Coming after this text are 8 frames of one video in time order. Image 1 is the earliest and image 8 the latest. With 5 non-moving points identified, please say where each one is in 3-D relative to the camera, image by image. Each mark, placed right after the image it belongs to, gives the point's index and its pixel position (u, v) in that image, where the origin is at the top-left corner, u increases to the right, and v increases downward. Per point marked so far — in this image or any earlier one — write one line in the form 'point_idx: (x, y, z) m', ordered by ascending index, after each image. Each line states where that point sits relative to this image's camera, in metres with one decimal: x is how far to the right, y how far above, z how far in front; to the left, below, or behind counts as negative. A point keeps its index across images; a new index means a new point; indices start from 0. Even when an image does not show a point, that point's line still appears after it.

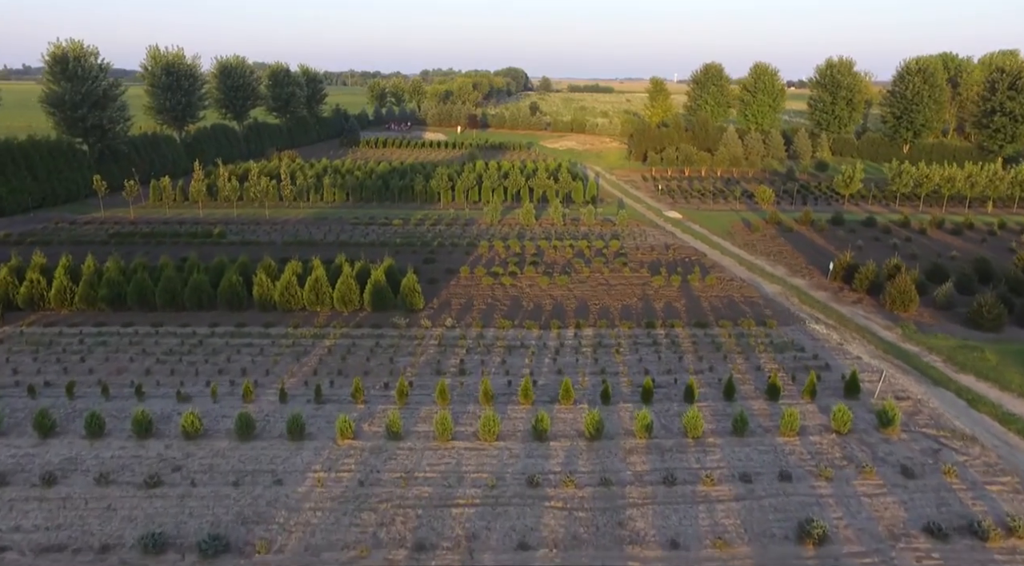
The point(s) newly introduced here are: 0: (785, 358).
0: (+6.3, -1.7, +18.0) m
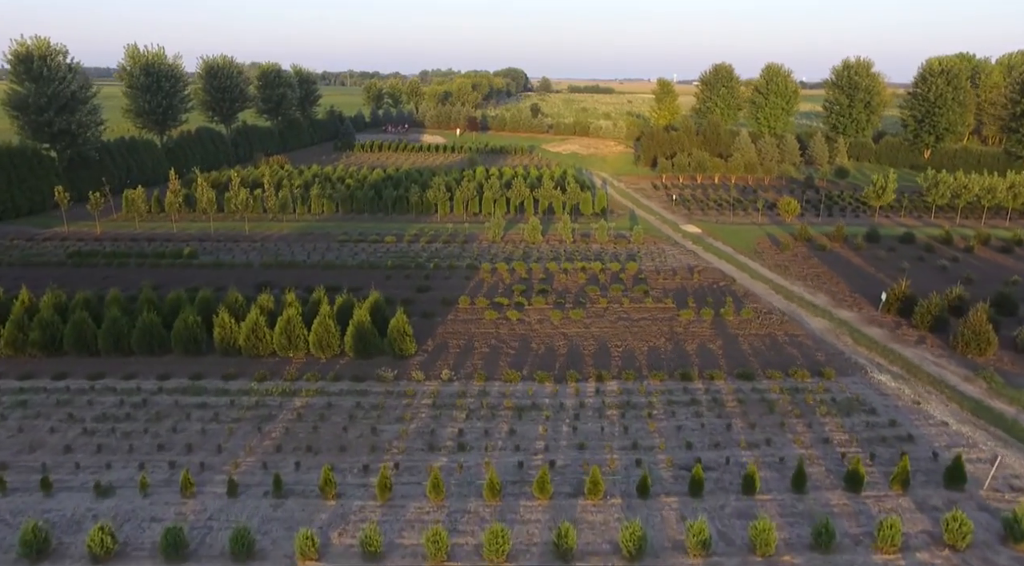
0: (+6.5, -2.7, +14.8) m
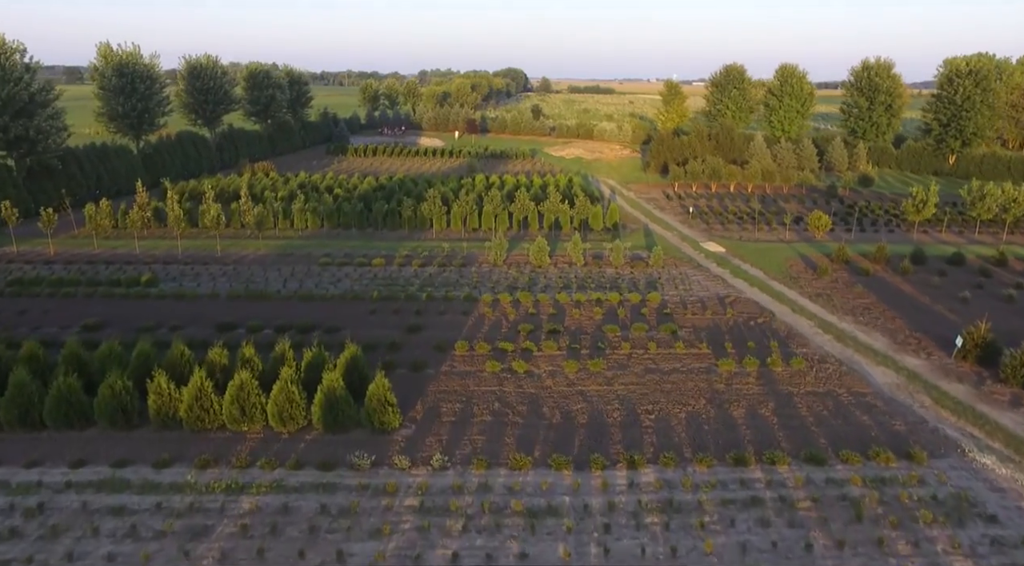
0: (+6.6, -3.7, +11.2) m
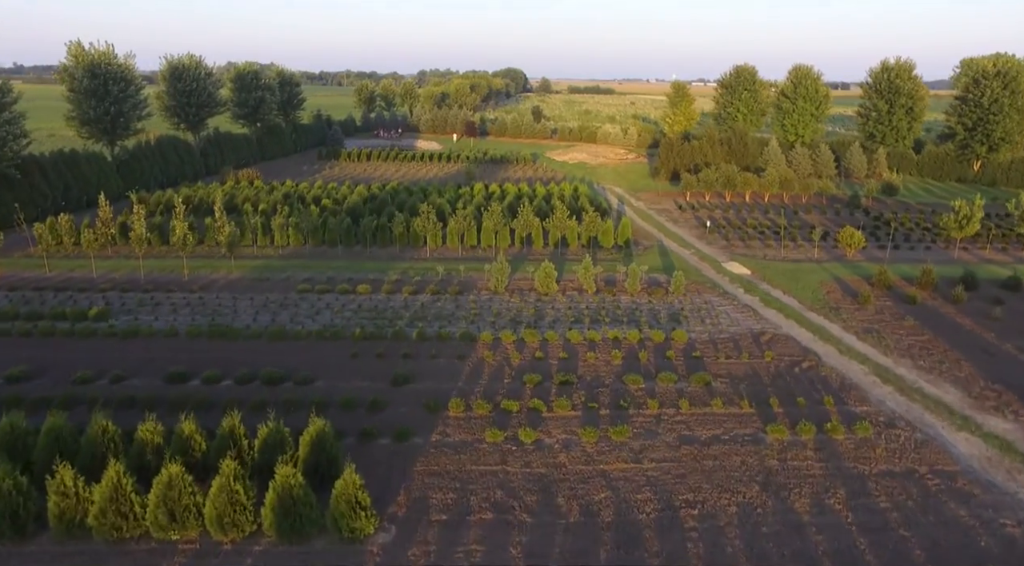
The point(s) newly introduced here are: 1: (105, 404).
0: (+6.7, -4.6, +8.0) m
1: (-8.3, -2.5, +16.0) m
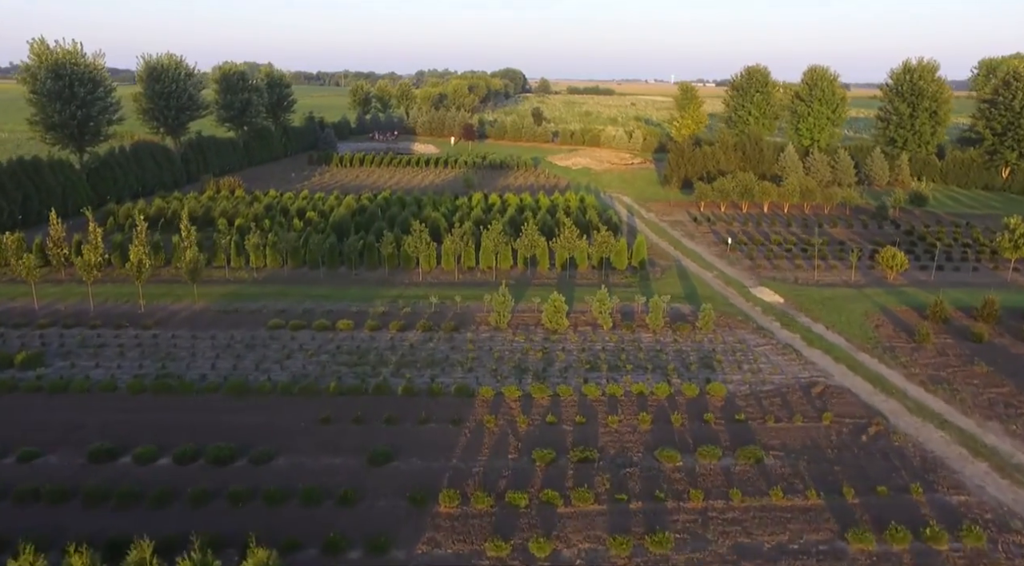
0: (+6.9, -5.6, +4.7) m
1: (-8.2, -3.5, +12.6) m
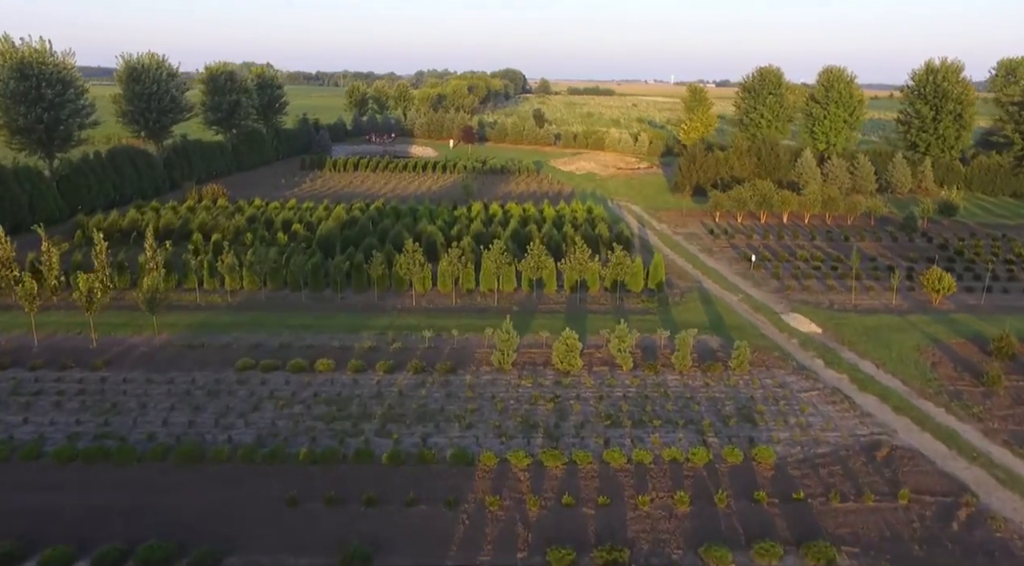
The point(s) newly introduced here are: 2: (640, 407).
0: (+7.0, -6.4, +1.8) m
1: (-8.1, -4.3, +9.7) m
2: (+2.8, -2.7, +17.0) m
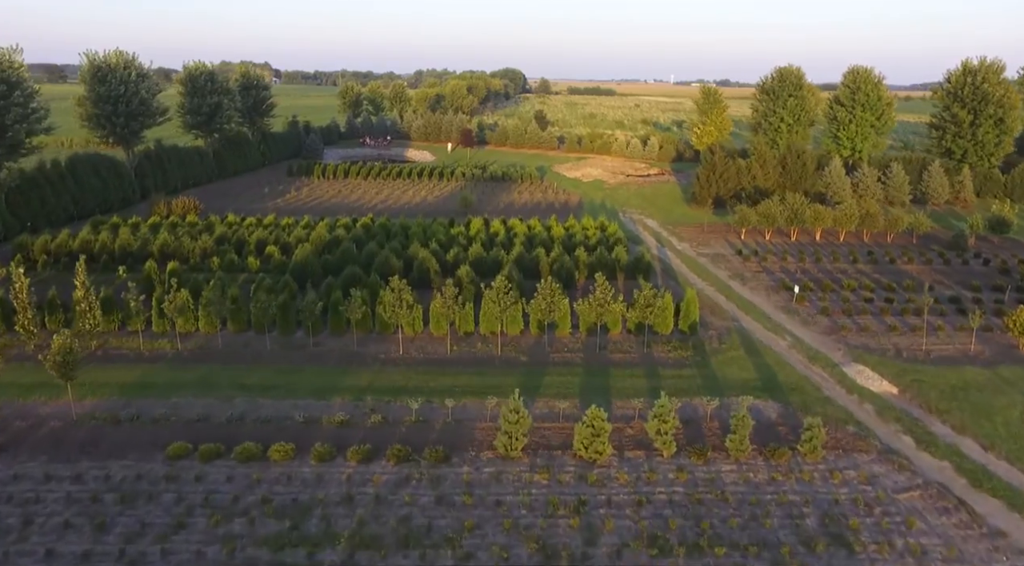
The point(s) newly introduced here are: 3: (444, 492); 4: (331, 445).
0: (+7.2, -7.6, -2.5) m
1: (-7.9, -5.5, +5.4) m
2: (+3.0, -3.9, +12.8) m
3: (-1.2, -3.6, +13.7) m
4: (-3.5, -3.1, +15.1) m
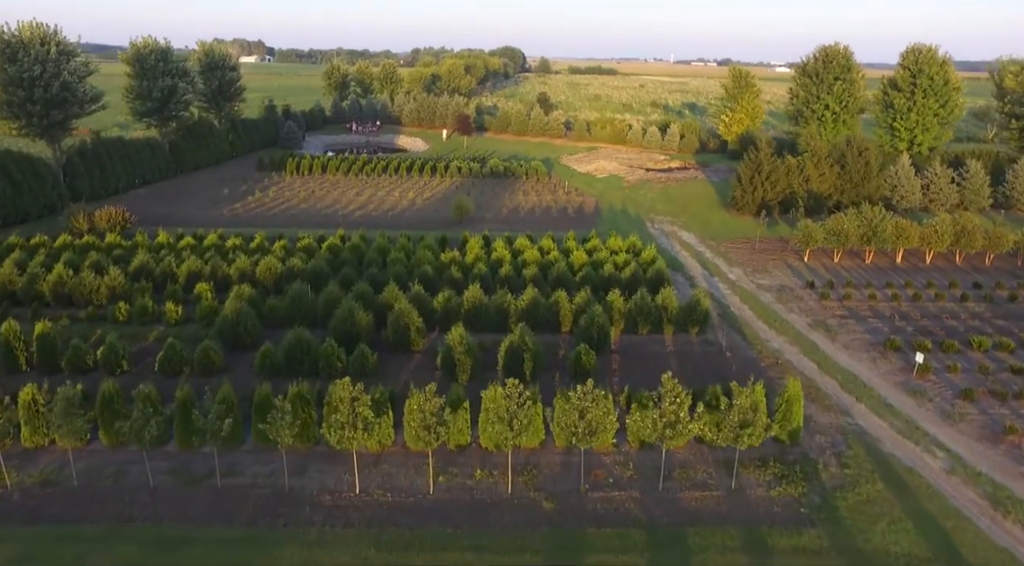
0: (+7.5, -10.0, -9.9) m
1: (-7.5, -7.6, -2.0) m
2: (+3.3, -5.8, +5.3) m
3: (-0.9, -5.5, +6.1) m
4: (-3.2, -5.0, +7.6) m
